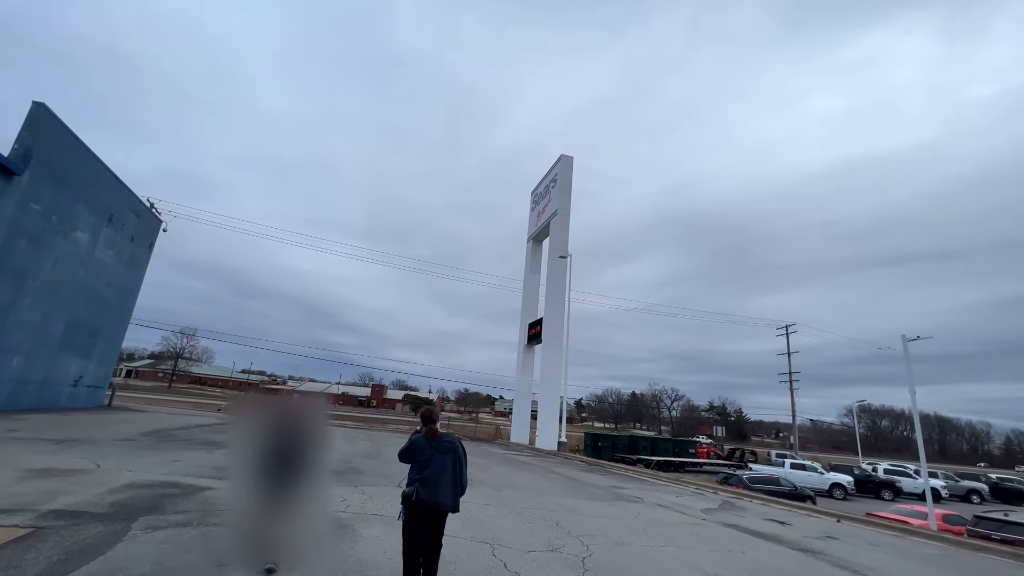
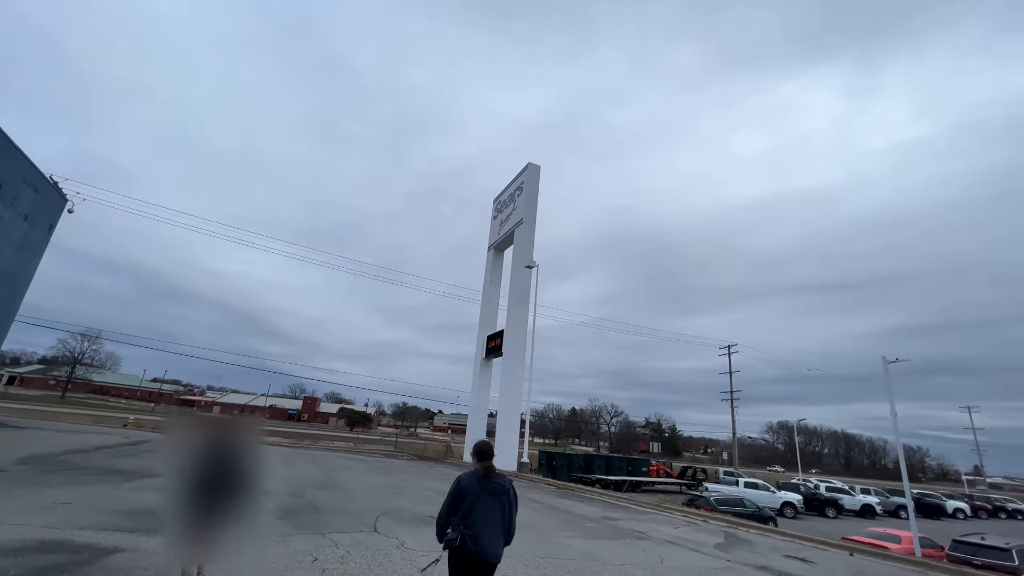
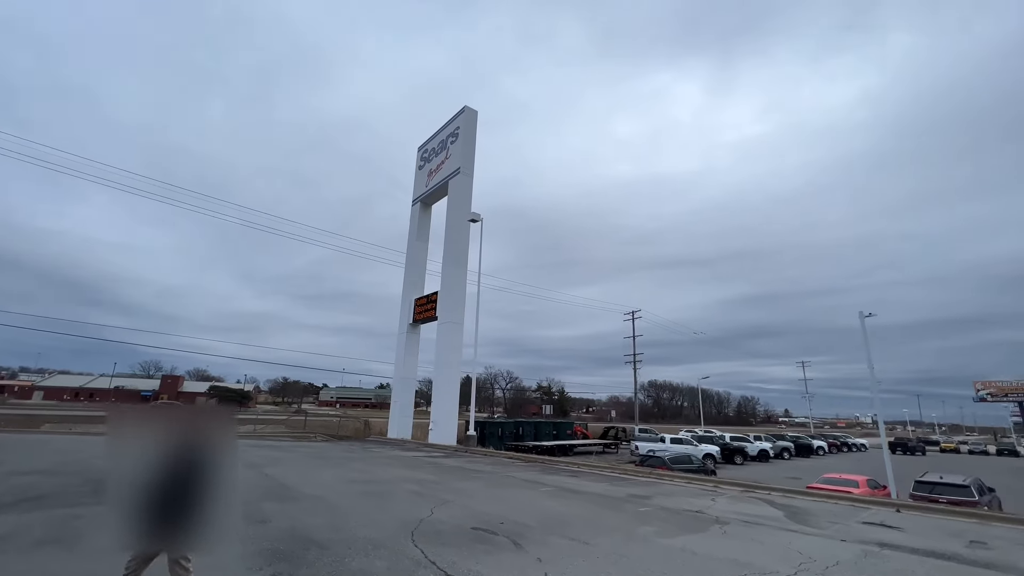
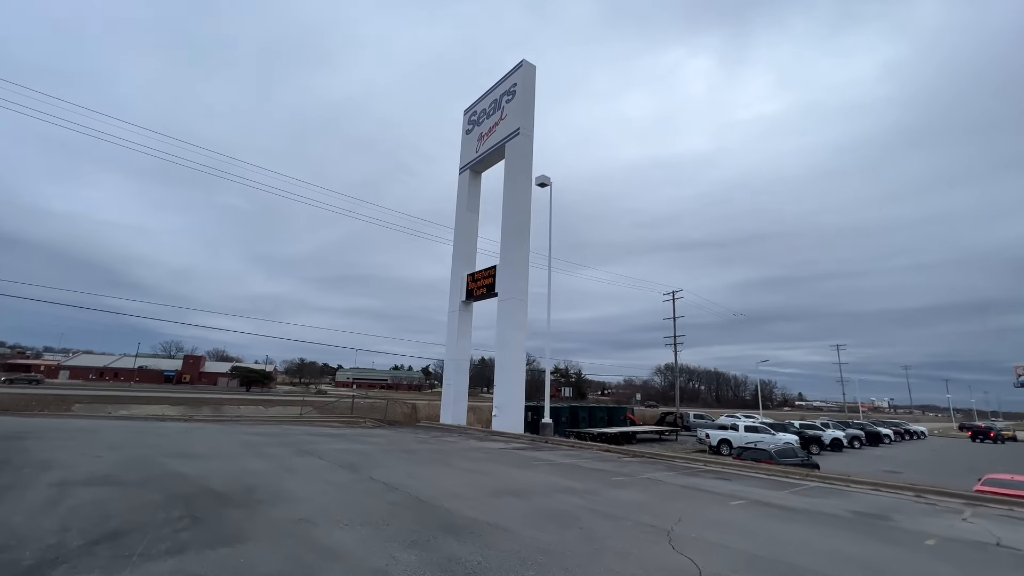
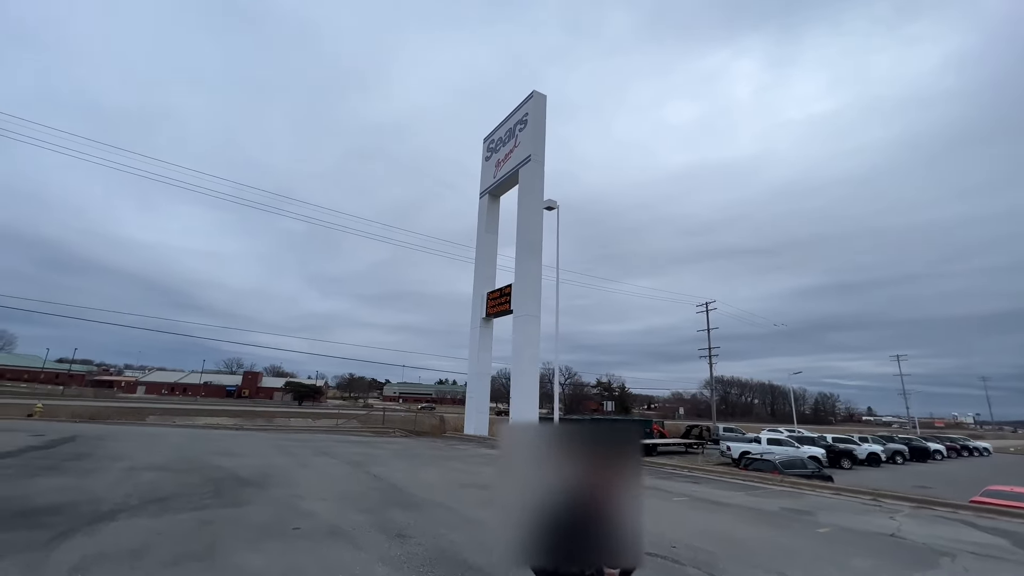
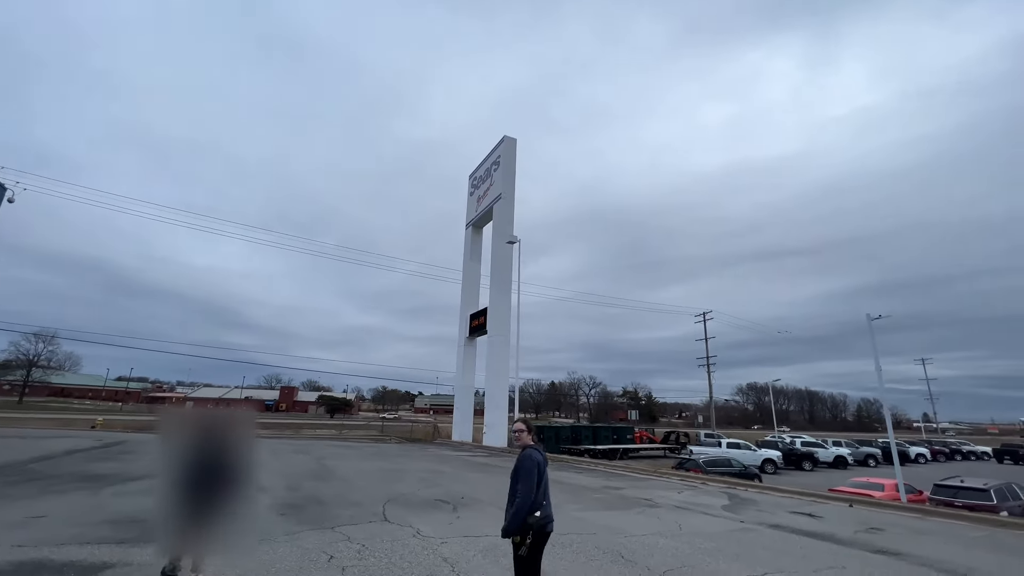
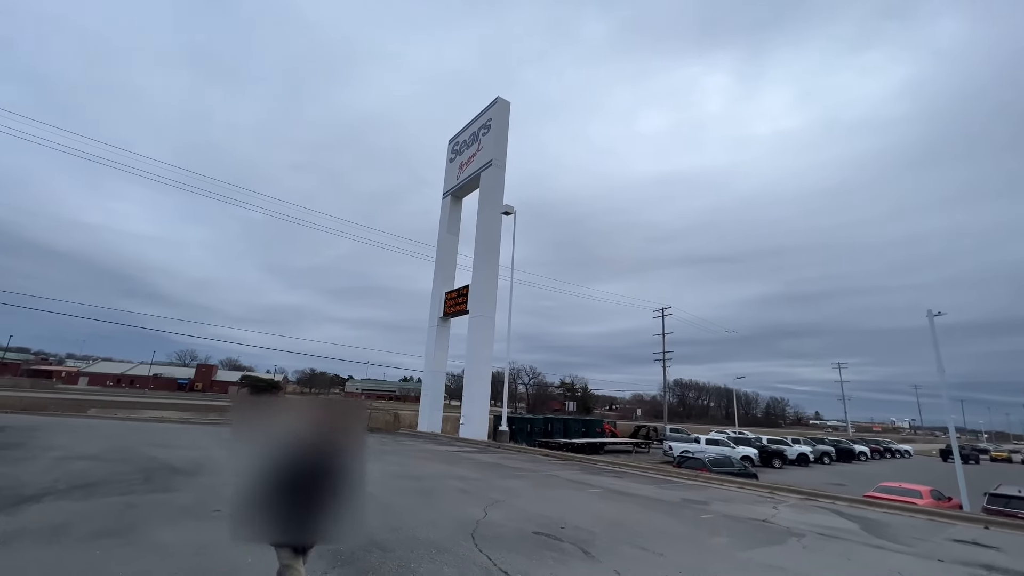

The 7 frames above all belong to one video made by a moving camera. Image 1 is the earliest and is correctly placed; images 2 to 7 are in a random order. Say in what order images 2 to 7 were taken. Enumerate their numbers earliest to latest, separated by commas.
2, 6, 3, 7, 5, 4
